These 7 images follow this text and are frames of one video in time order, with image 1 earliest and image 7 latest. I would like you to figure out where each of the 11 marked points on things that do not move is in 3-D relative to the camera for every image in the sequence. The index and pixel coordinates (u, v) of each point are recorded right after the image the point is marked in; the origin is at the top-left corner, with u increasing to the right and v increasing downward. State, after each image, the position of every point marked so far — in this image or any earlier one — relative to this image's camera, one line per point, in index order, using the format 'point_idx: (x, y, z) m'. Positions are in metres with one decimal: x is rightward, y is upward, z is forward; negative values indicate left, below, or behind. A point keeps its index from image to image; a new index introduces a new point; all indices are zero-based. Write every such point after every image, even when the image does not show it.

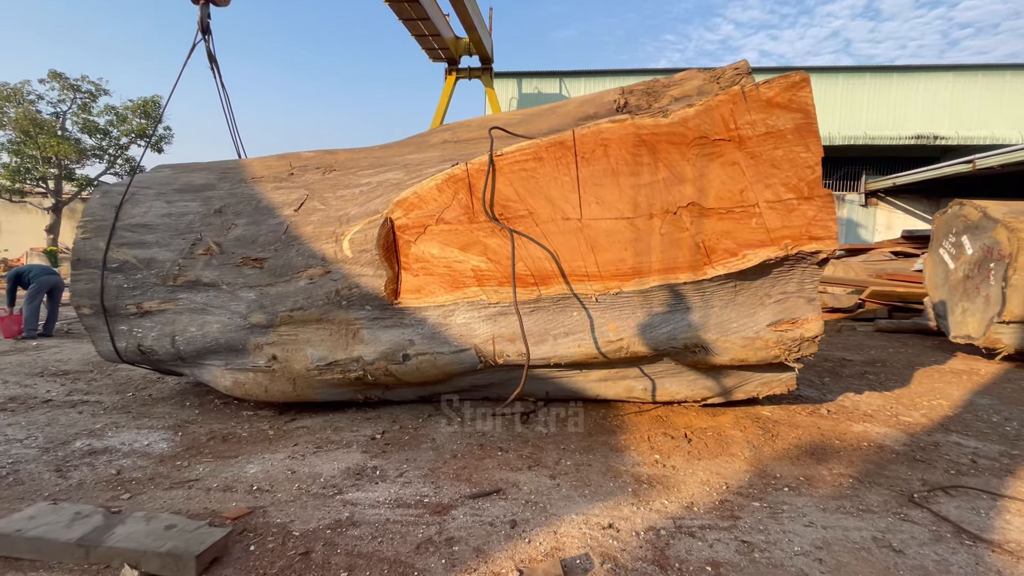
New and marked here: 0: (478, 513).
0: (-0.1, -0.8, +1.7) m
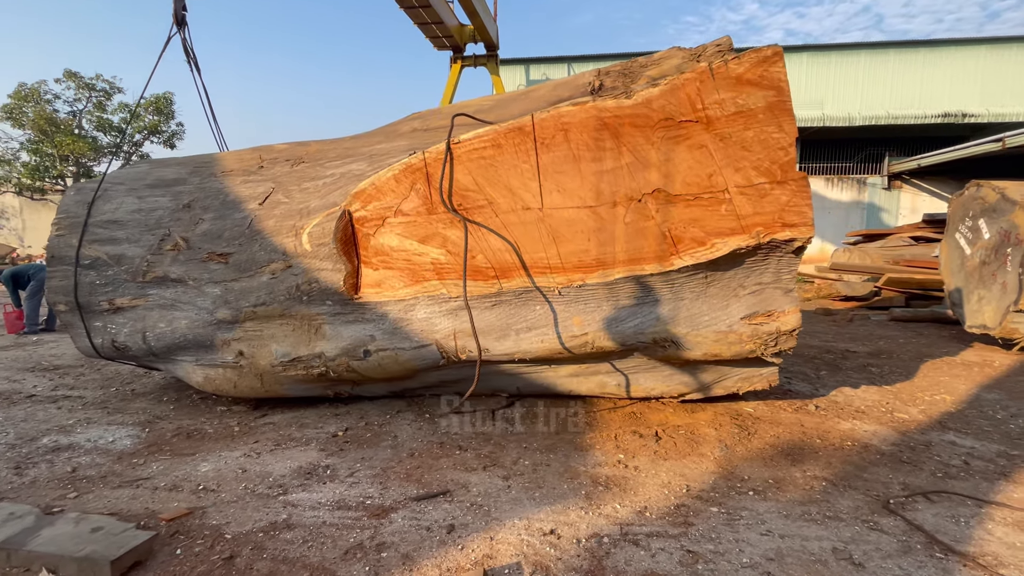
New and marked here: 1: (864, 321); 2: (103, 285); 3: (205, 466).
0: (-0.3, -0.8, +1.6) m
1: (+4.4, -0.4, +6.0) m
2: (-2.3, 0.0, +2.7) m
3: (-1.3, -0.8, +2.0) m
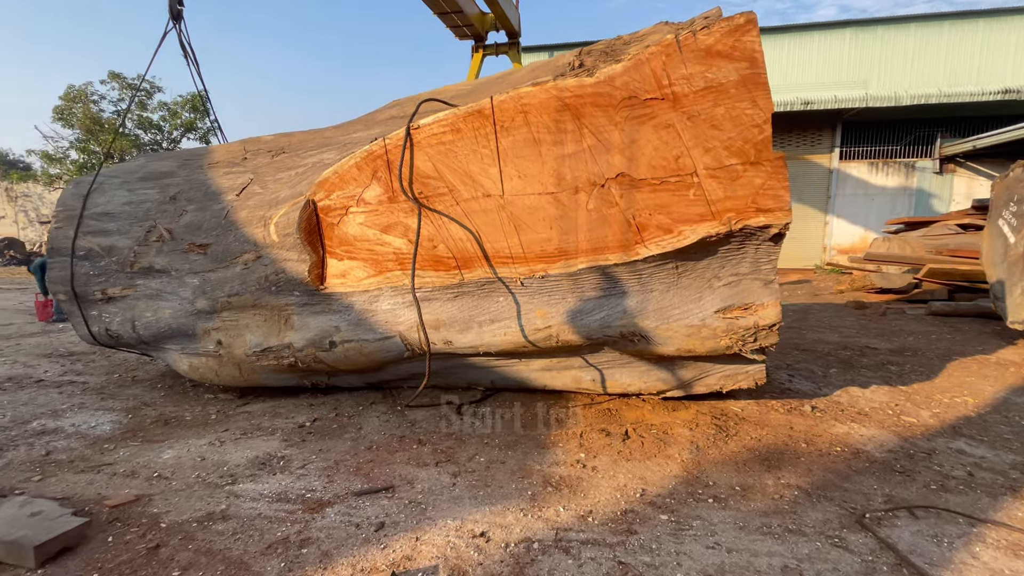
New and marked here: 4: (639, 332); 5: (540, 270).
0: (-0.5, -0.8, +1.6) m
1: (+4.5, -0.3, +5.6) m
2: (-2.4, +0.1, +2.8) m
3: (-1.5, -0.7, +2.1) m
4: (+0.5, -0.2, +2.0) m
5: (+0.1, +0.1, +2.1) m
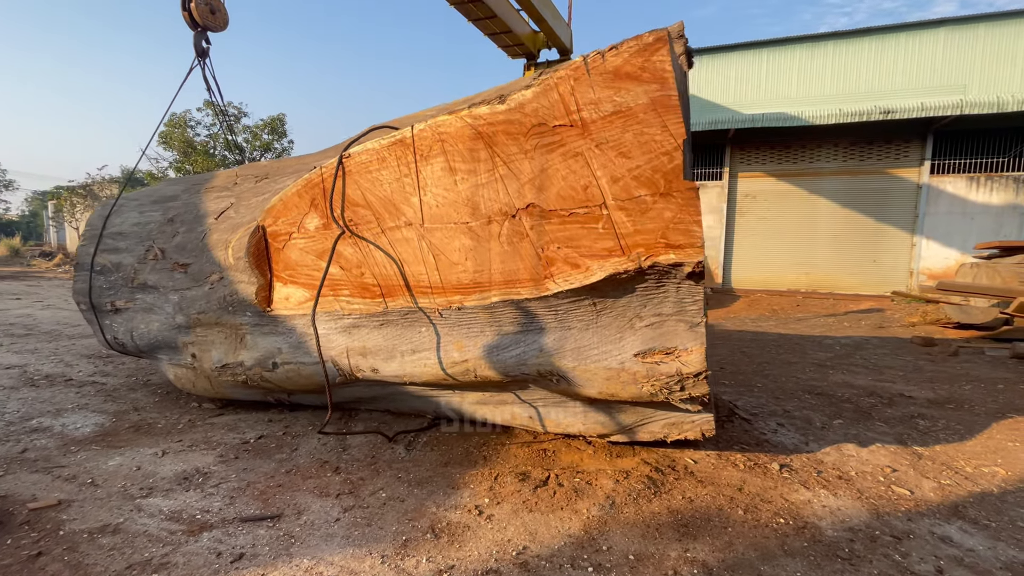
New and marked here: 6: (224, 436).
0: (-1.0, -0.9, +1.6) m
1: (+4.6, -0.7, +4.8) m
2: (-2.7, 0.0, +3.1) m
3: (-1.8, -0.8, +2.2) m
4: (+0.2, -0.3, +1.9) m
5: (-0.2, -0.1, +2.0) m
6: (-1.5, -0.8, +2.5) m
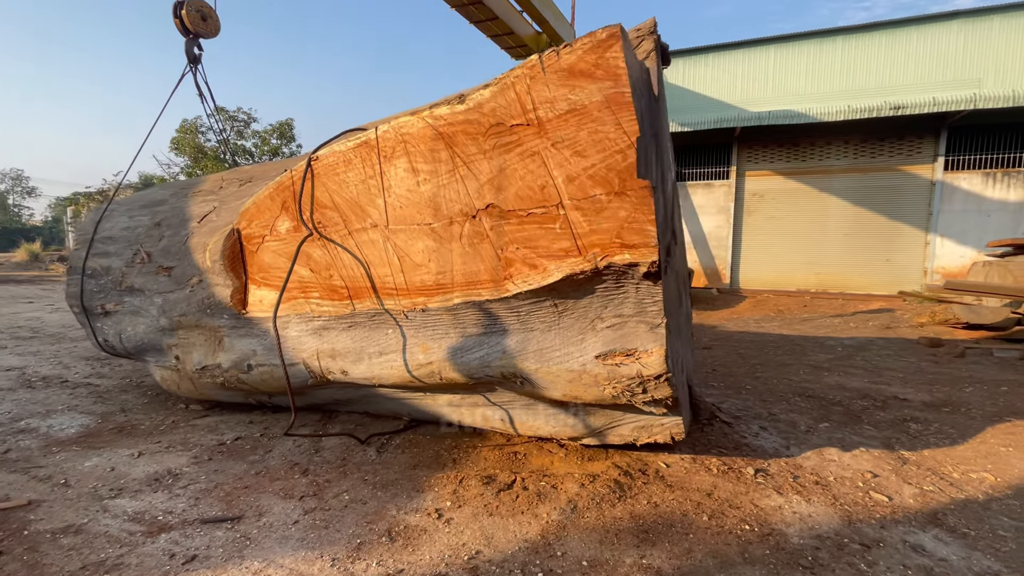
0: (-1.1, -0.9, +1.6) m
1: (+4.5, -0.7, +4.6) m
2: (-2.8, 0.0, +3.2) m
3: (-2.0, -0.8, +2.2) m
4: (0.0, -0.3, +1.9) m
5: (-0.4, -0.1, +2.0) m
6: (-1.6, -0.8, +2.5) m
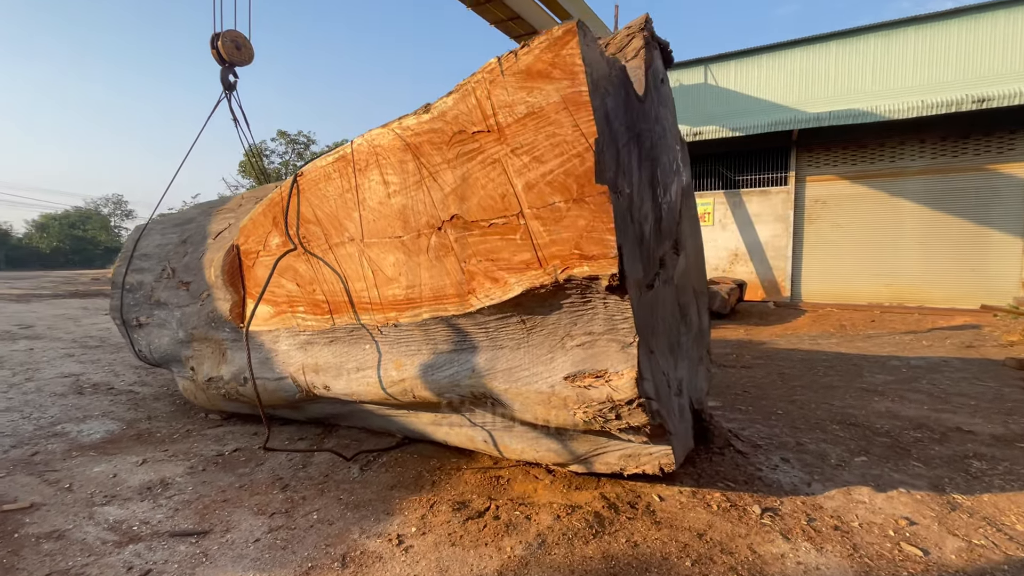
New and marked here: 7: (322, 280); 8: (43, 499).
0: (-1.3, -0.9, +1.6) m
1: (+4.7, -0.8, +4.0) m
2: (-2.7, -0.1, +3.4) m
3: (-2.0, -0.9, +2.4) m
4: (-0.1, -0.4, +1.8) m
5: (-0.5, -0.1, +1.9) m
6: (-1.7, -0.9, +2.6) m
7: (-0.9, 0.0, +2.1) m
8: (-2.0, -0.9, +2.1) m
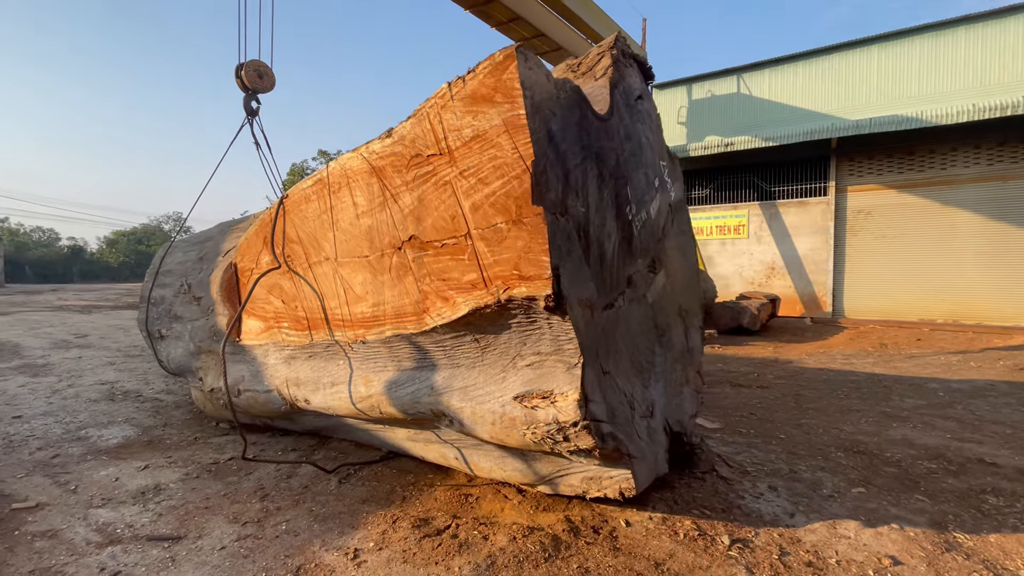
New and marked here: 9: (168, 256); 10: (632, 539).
0: (-1.4, -1.0, +1.7) m
1: (+4.7, -0.9, +3.6) m
2: (-2.7, -0.2, +3.6) m
3: (-2.1, -1.0, +2.5) m
4: (-0.2, -0.5, +1.8) m
5: (-0.6, -0.2, +2.0) m
6: (-1.8, -1.0, +2.7) m
7: (-1.0, 0.0, +2.2) m
8: (-2.2, -1.0, +2.2) m
9: (-2.8, +0.3, +3.8) m
10: (+0.5, -0.9, +1.8) m
